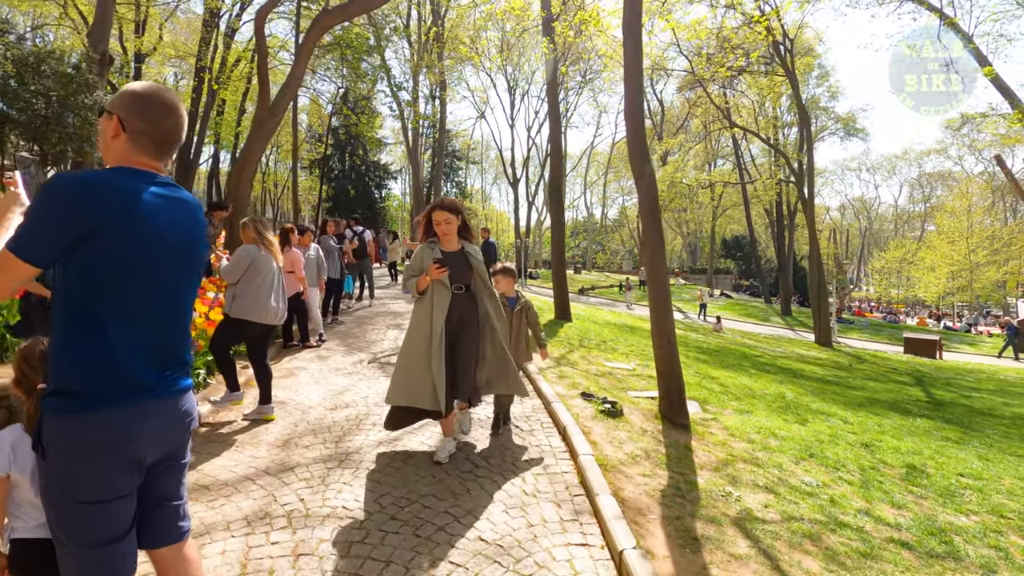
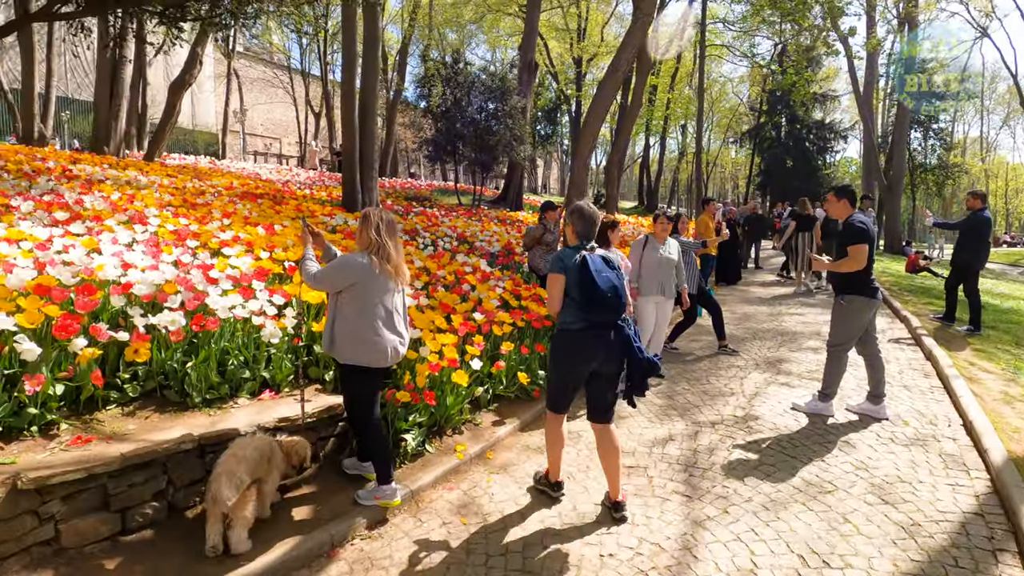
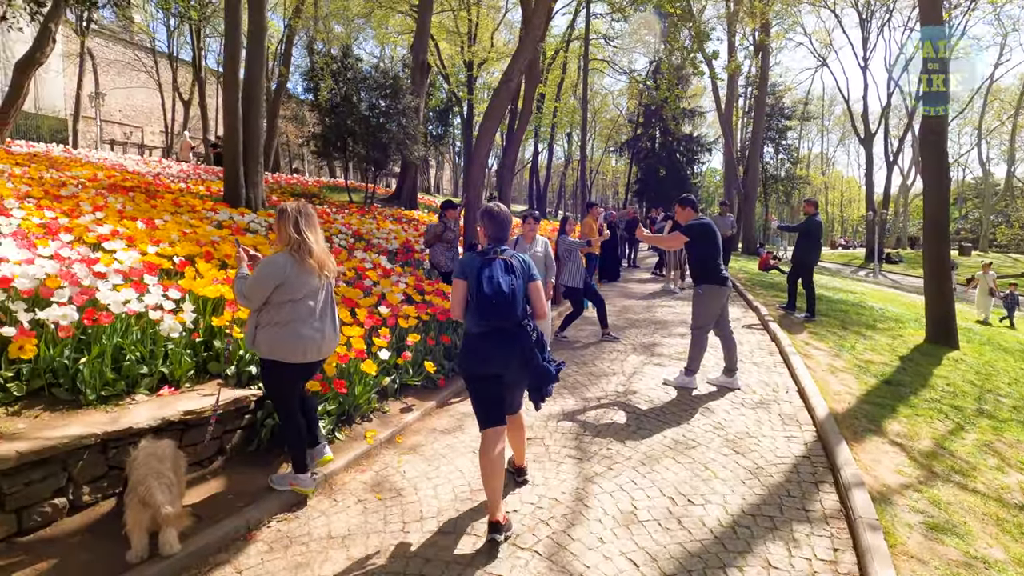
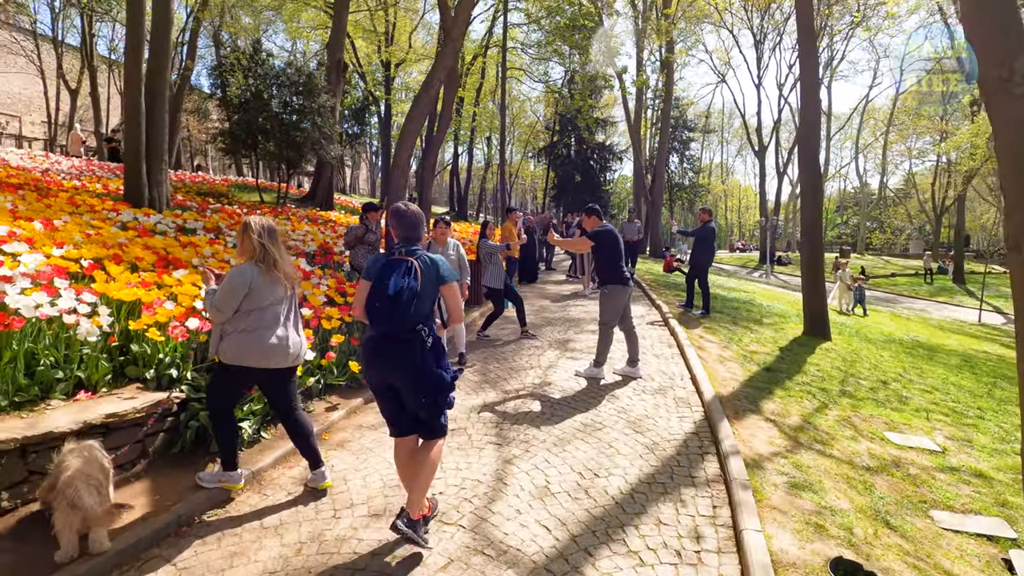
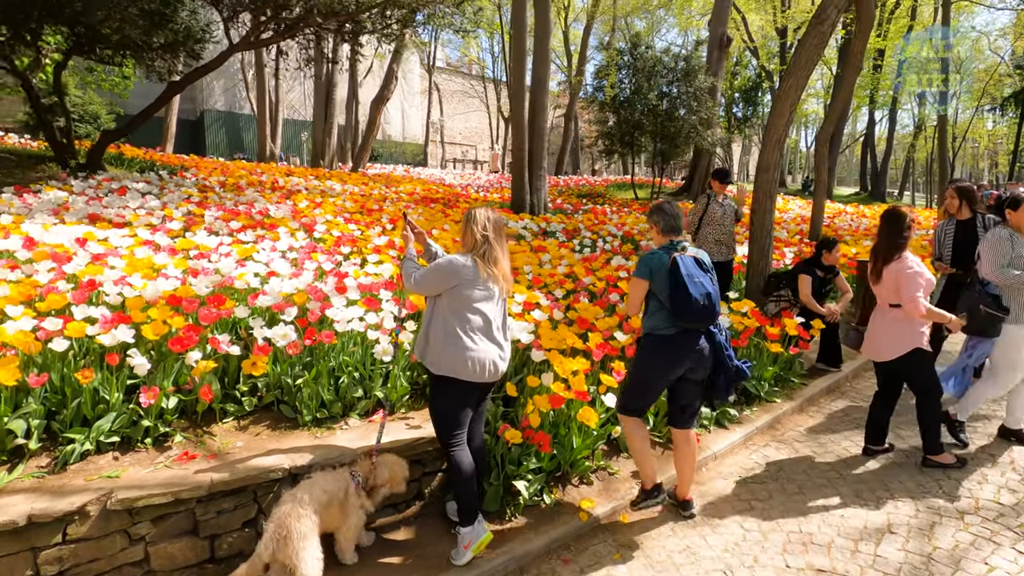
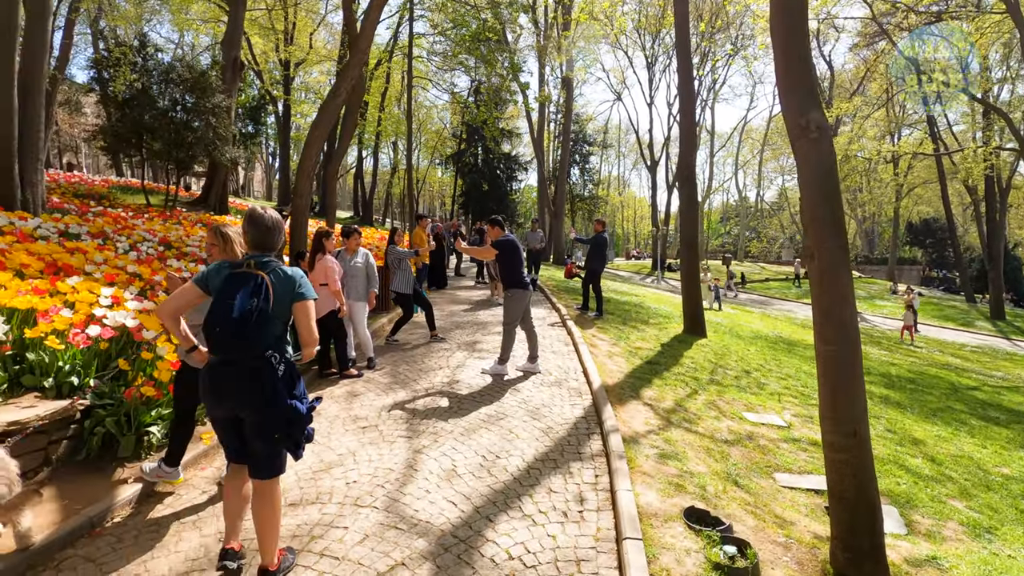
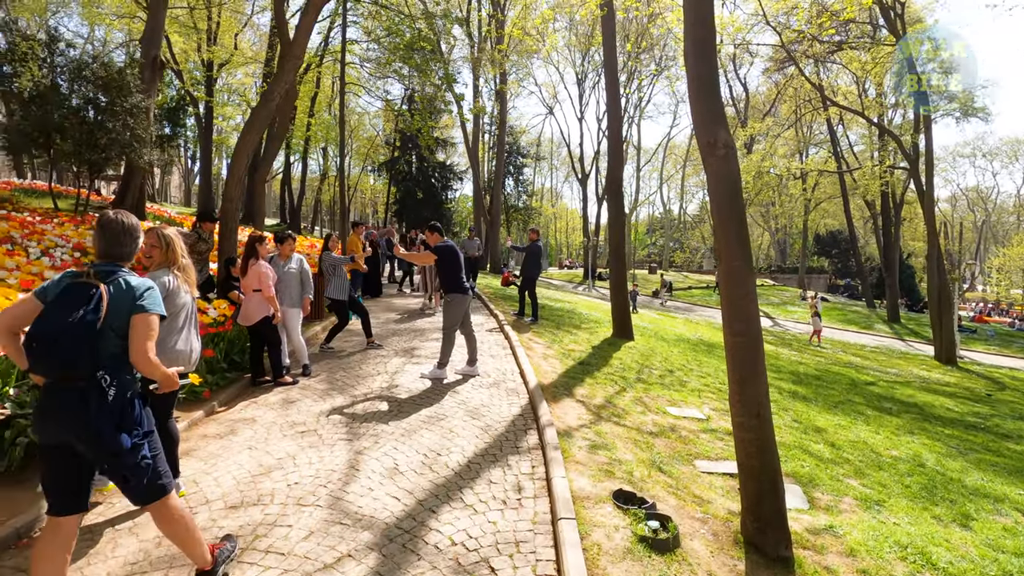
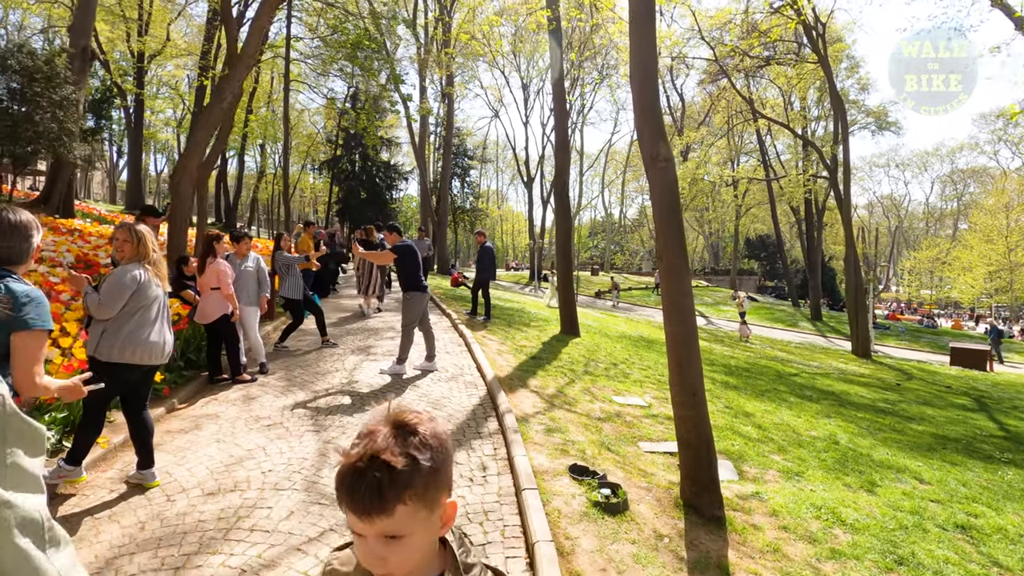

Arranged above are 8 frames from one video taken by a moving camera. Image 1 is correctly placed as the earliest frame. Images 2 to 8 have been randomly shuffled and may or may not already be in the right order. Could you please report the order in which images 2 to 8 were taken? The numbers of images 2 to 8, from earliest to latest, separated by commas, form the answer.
8, 7, 6, 4, 3, 2, 5
